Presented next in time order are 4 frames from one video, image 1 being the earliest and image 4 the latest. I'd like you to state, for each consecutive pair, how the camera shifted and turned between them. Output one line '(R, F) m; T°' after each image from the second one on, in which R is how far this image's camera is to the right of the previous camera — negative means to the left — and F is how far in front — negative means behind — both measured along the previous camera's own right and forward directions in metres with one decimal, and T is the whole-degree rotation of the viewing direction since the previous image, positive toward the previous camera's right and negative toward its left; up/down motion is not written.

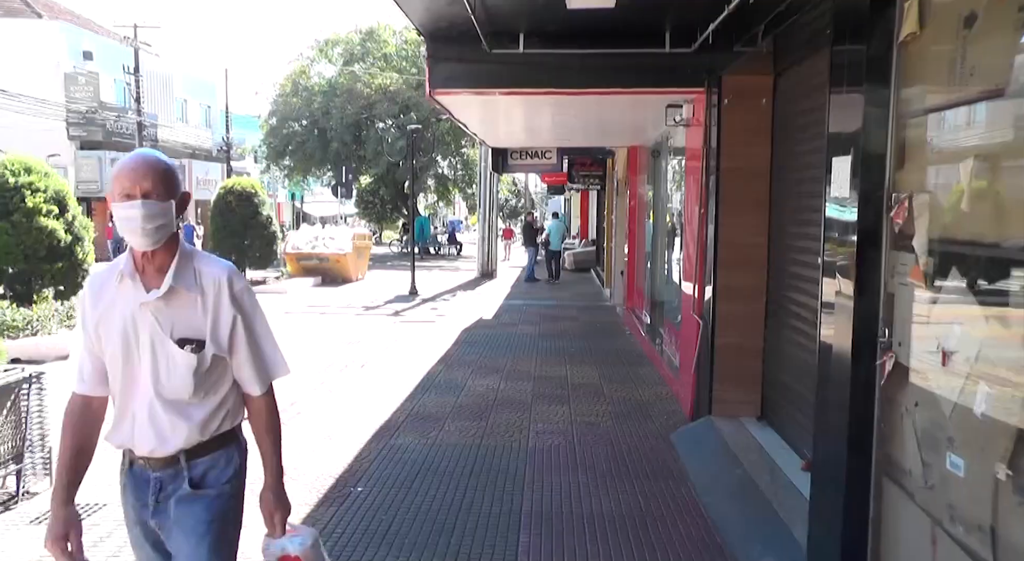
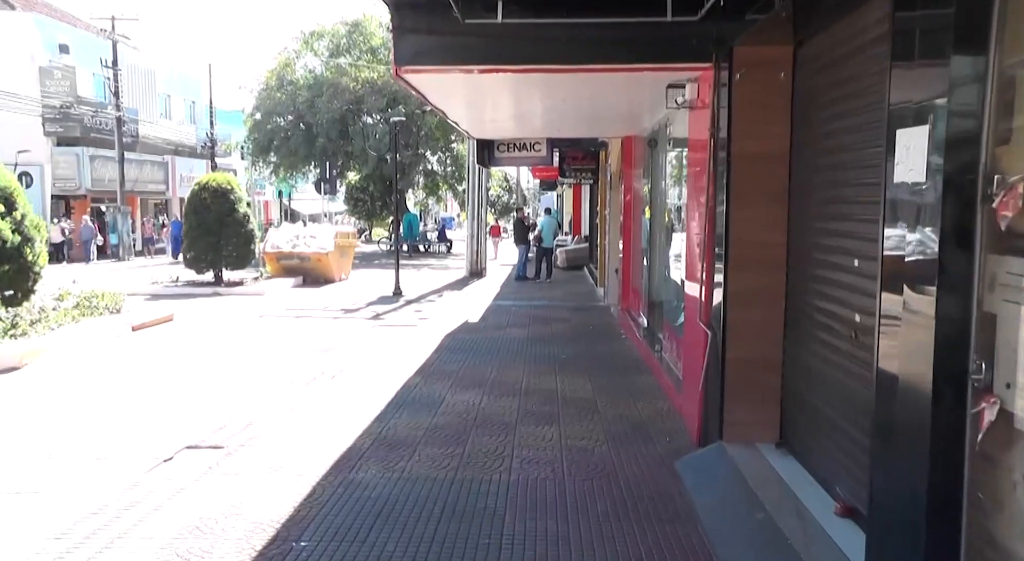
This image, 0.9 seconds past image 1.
(+0.1, +0.8) m; +1°
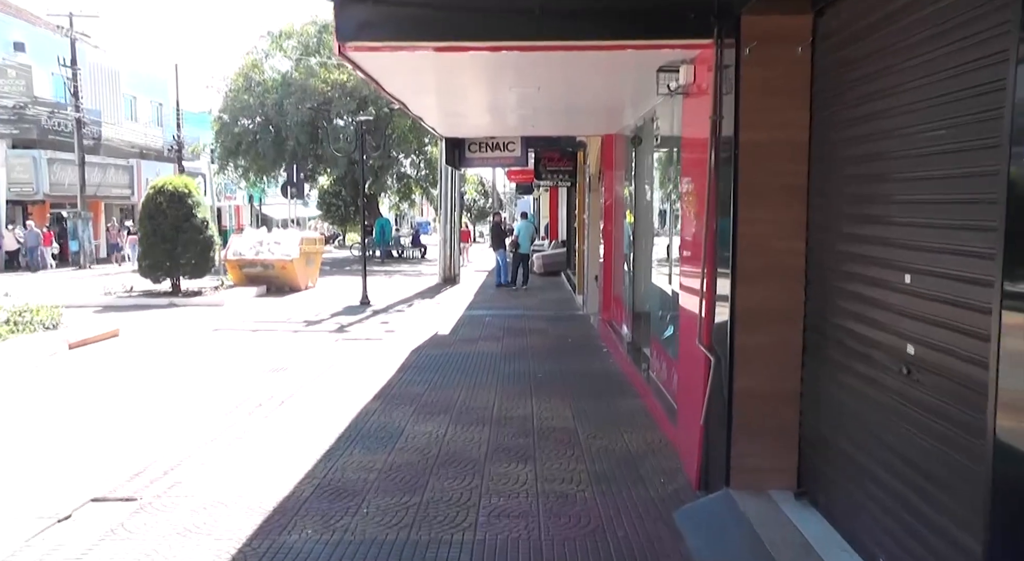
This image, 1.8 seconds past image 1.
(+0.1, +0.9) m; +2°
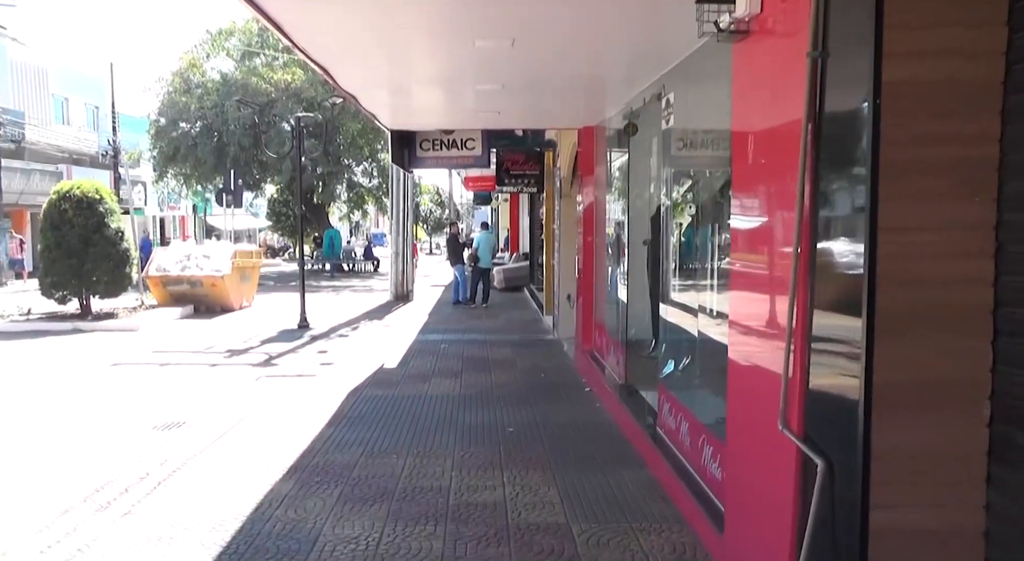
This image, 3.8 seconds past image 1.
(0.0, +1.9) m; +3°
